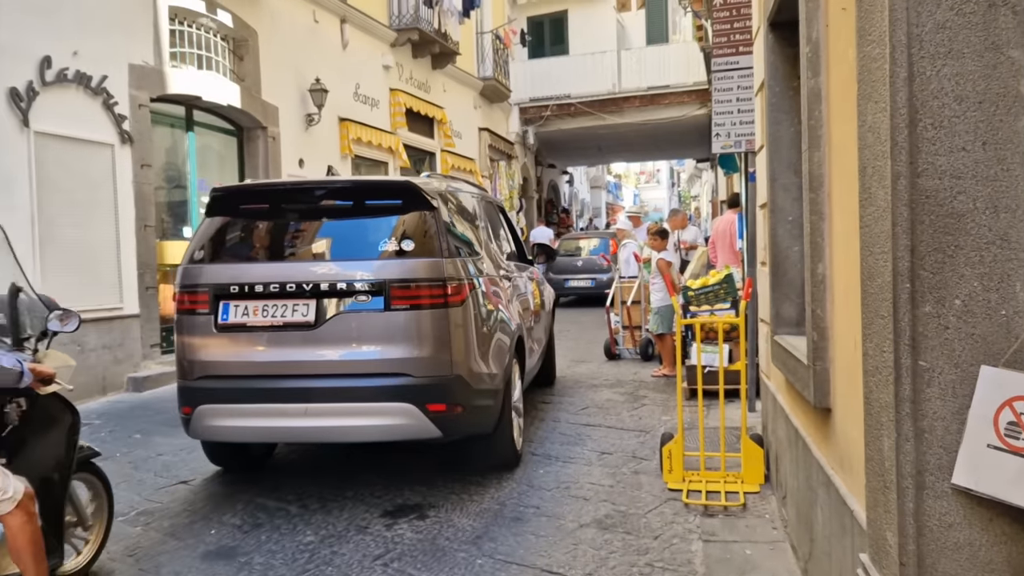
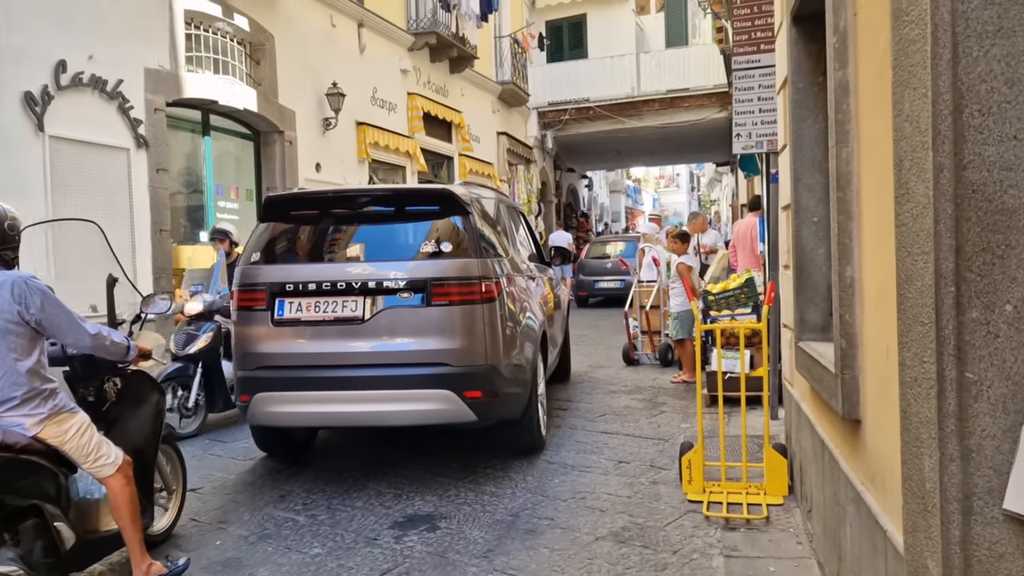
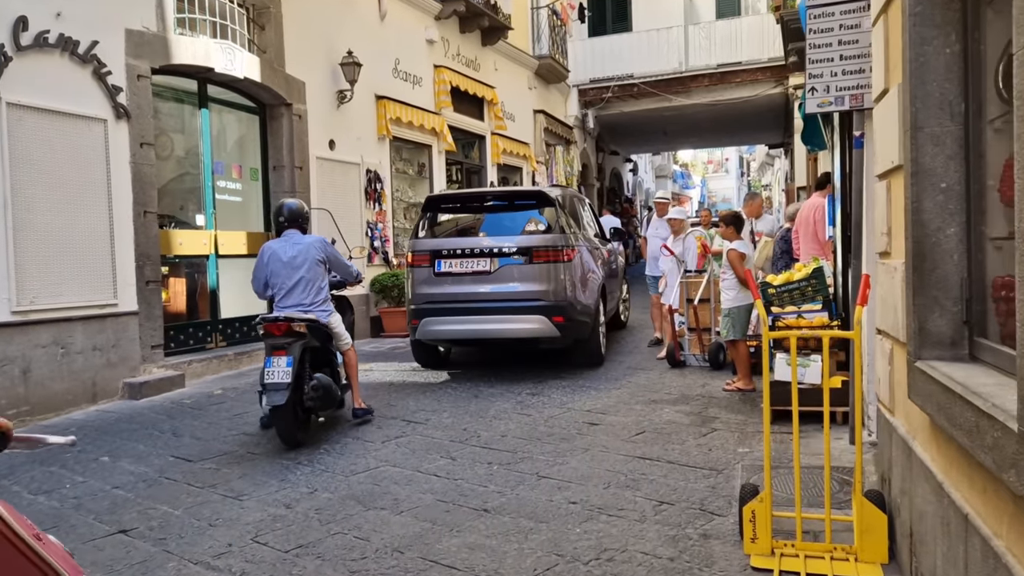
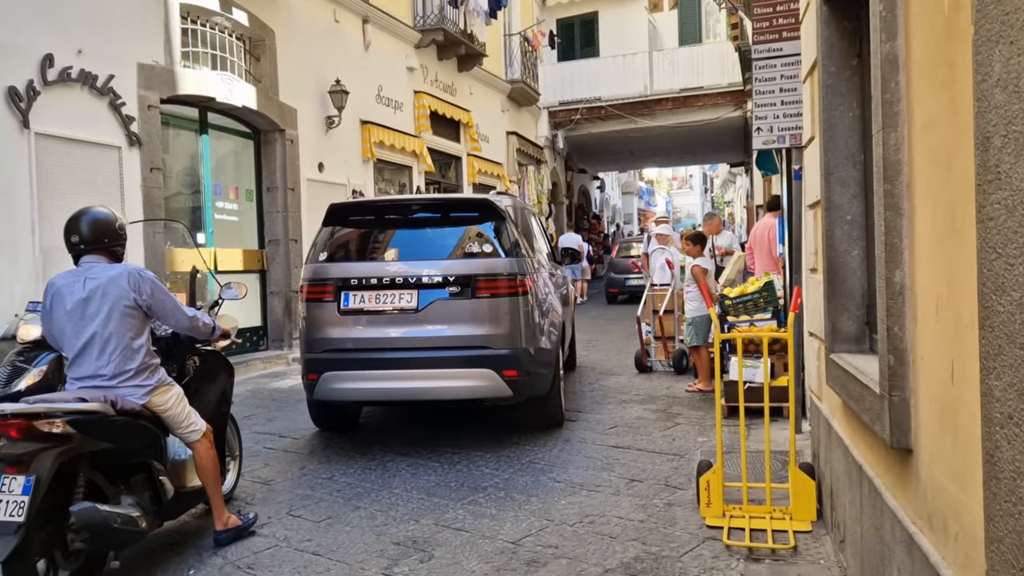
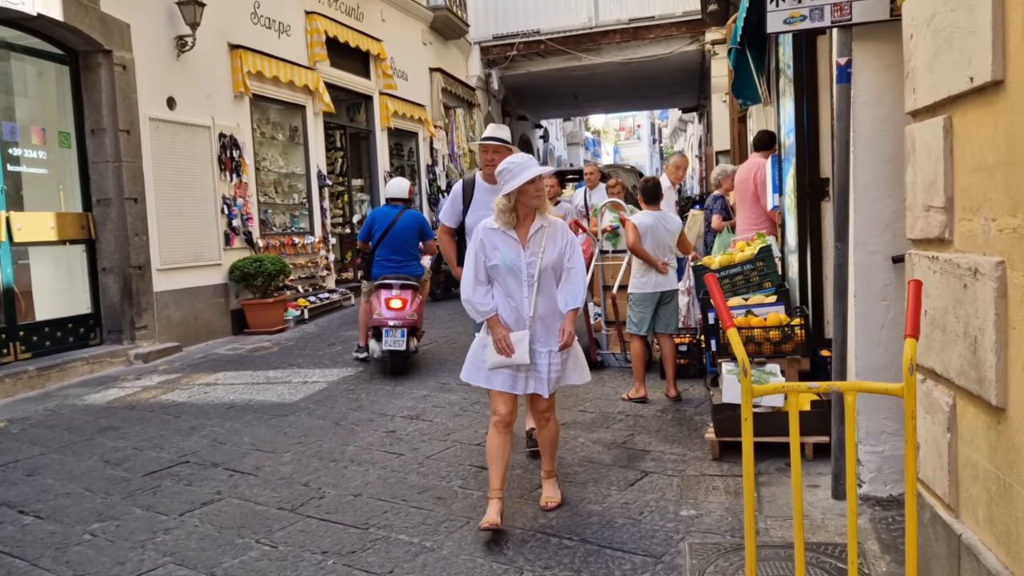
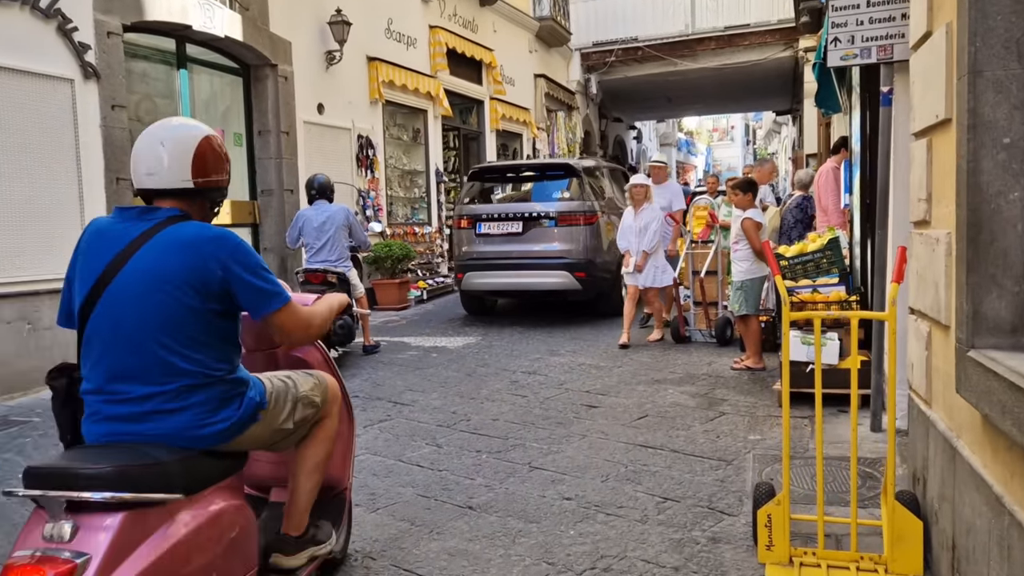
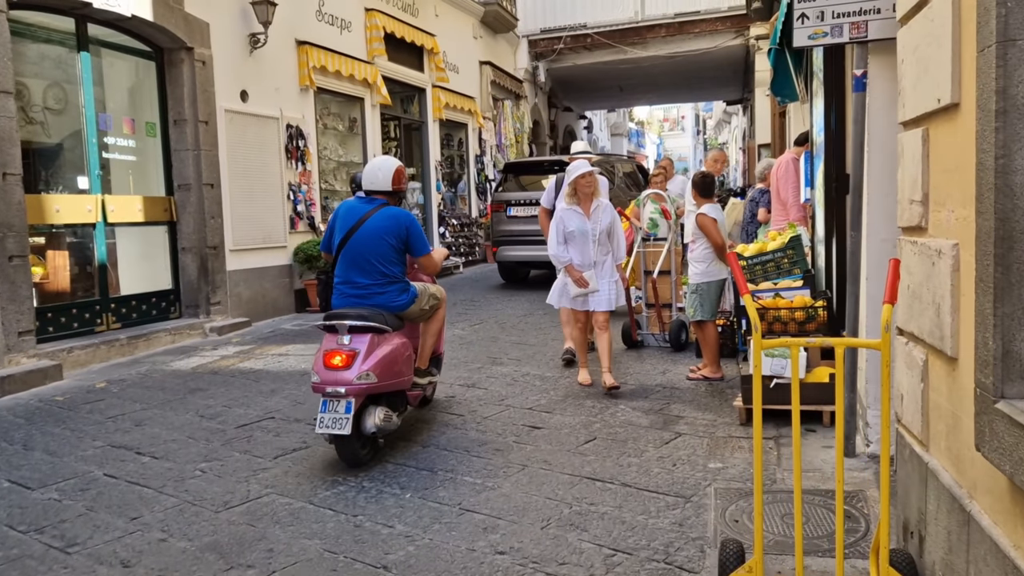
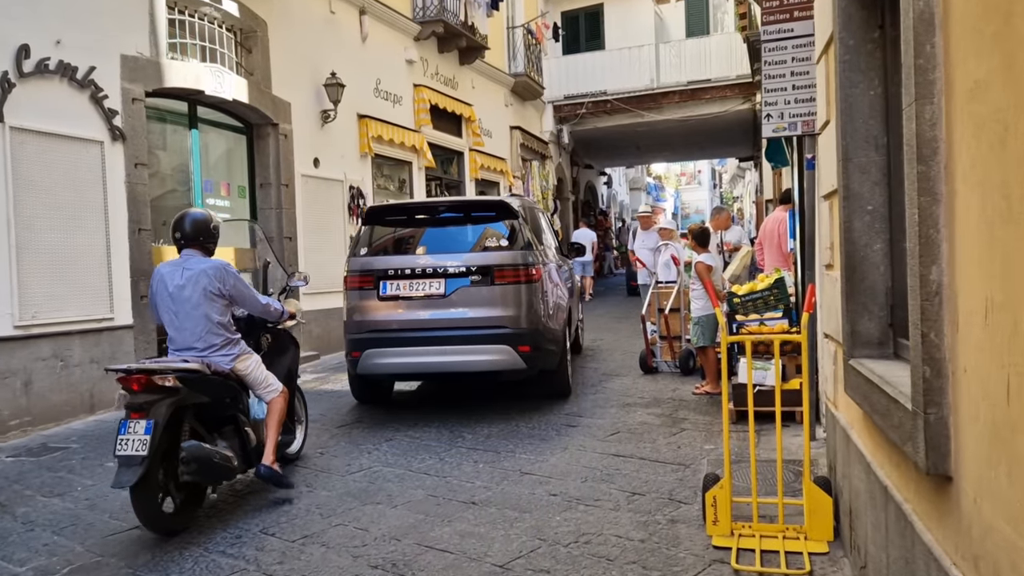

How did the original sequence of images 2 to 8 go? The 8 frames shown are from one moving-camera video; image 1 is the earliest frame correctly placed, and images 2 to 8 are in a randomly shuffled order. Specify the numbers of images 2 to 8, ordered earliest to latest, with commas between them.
2, 4, 8, 3, 6, 7, 5
